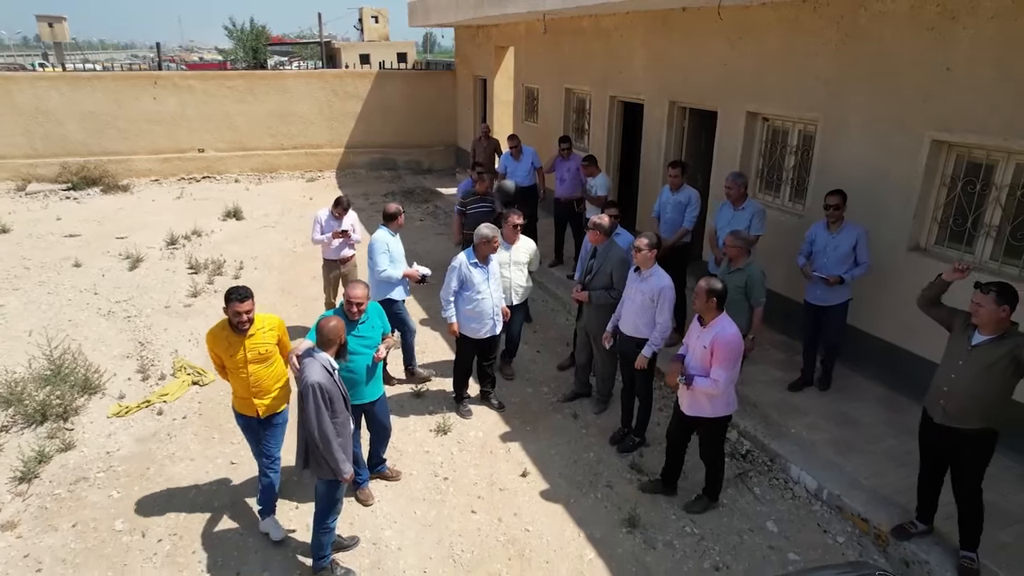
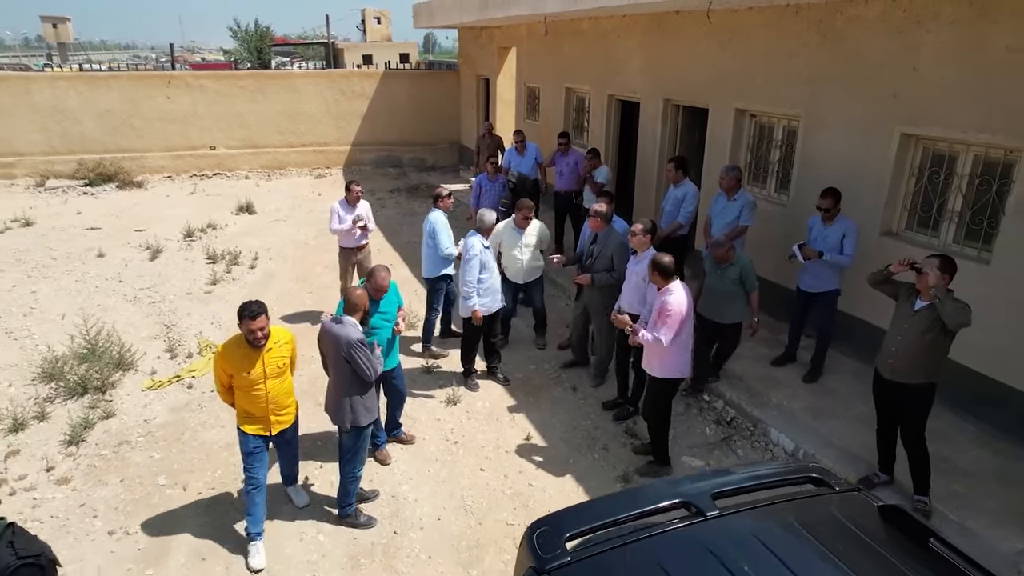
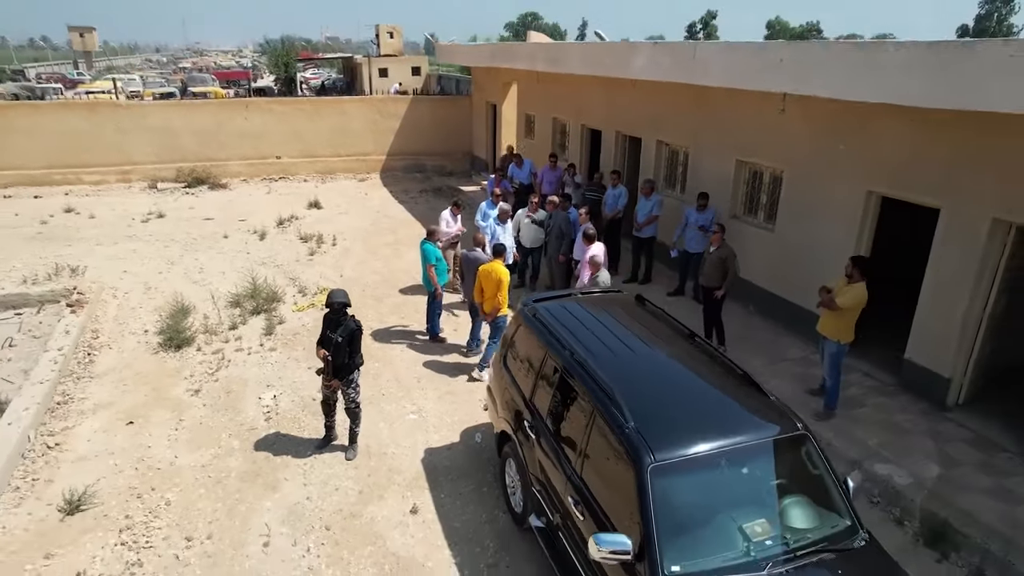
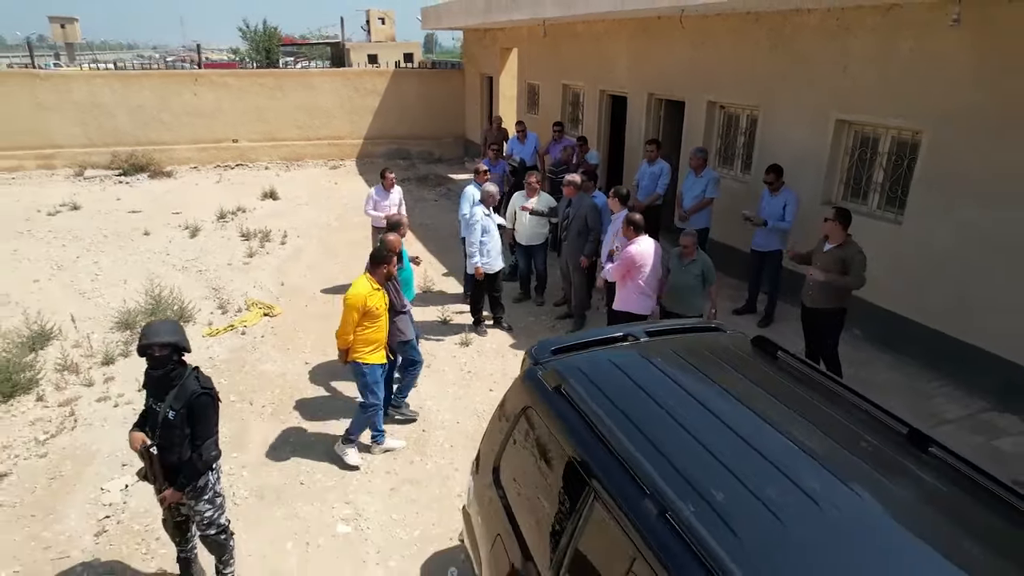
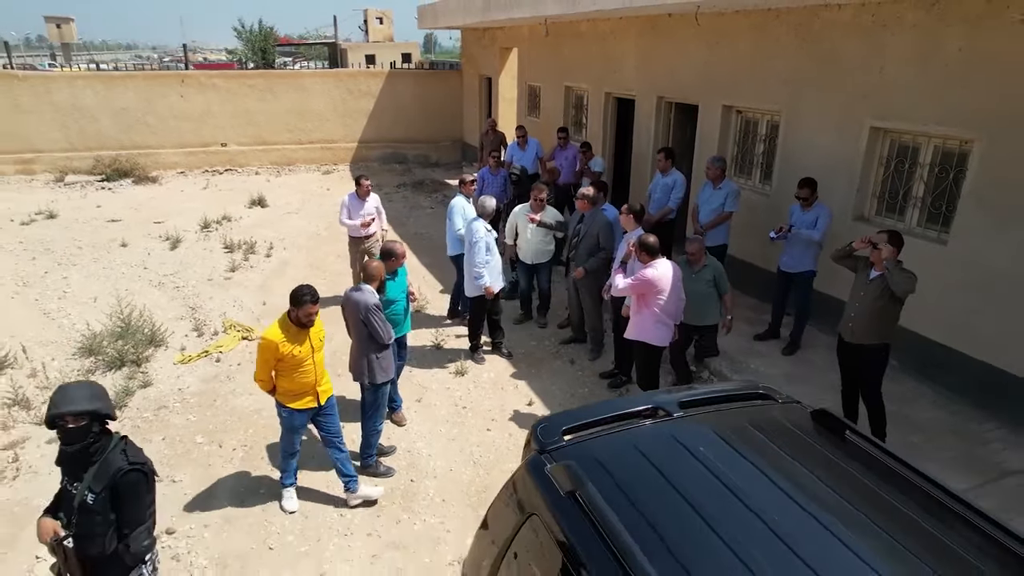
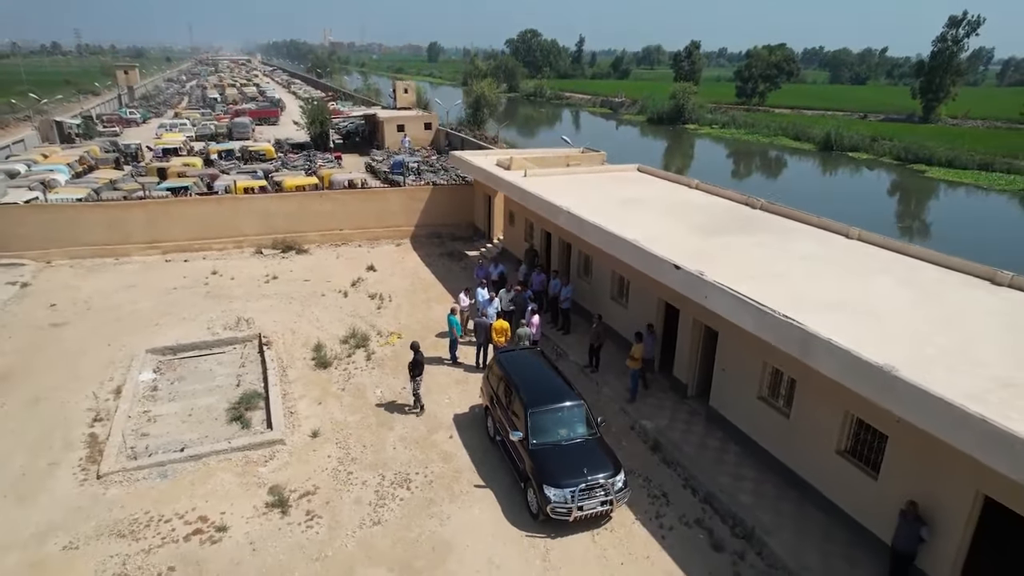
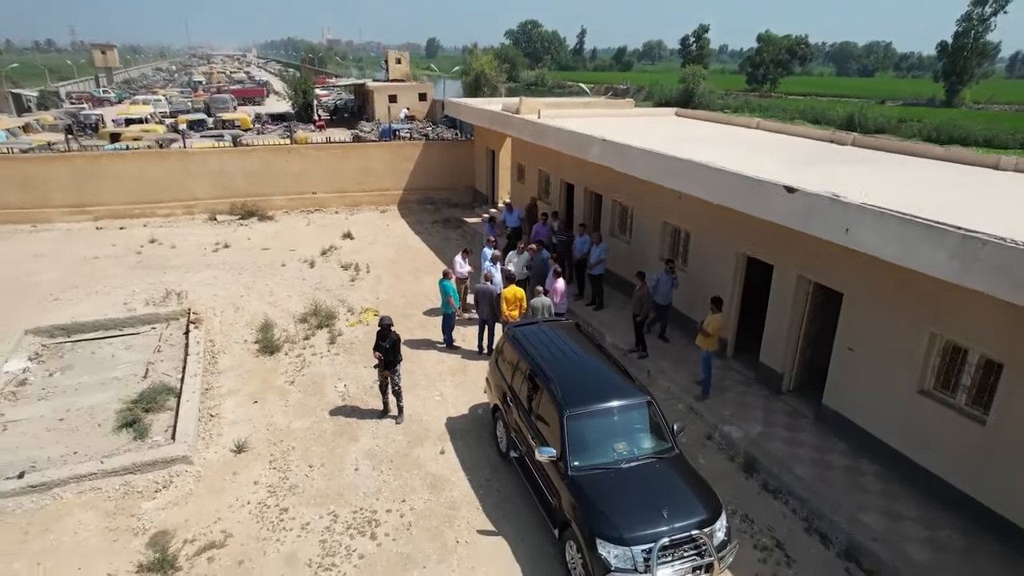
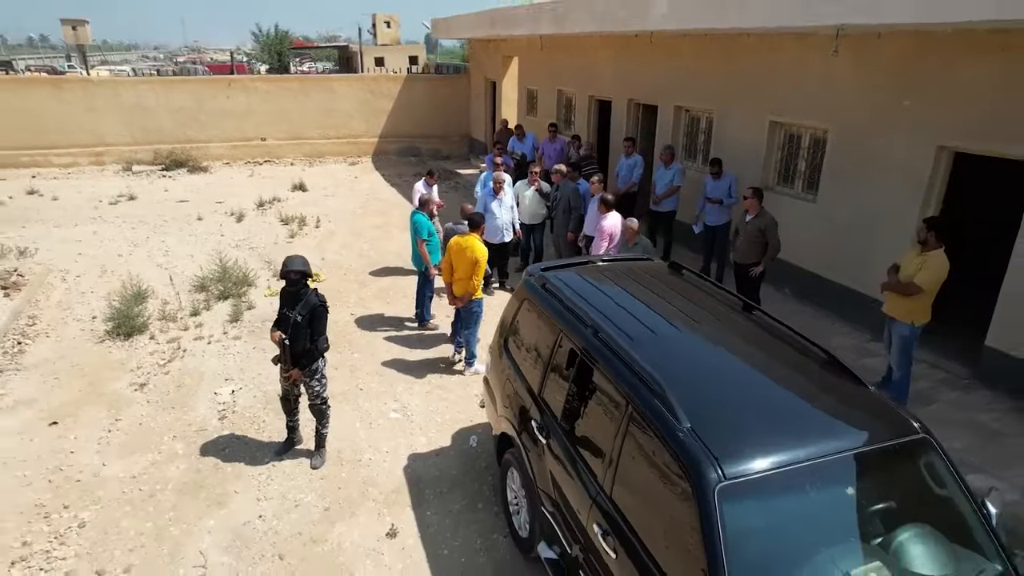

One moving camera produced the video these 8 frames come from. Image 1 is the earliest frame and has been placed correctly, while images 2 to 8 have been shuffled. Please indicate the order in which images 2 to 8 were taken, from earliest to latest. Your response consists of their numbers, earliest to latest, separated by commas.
2, 5, 4, 8, 3, 7, 6
